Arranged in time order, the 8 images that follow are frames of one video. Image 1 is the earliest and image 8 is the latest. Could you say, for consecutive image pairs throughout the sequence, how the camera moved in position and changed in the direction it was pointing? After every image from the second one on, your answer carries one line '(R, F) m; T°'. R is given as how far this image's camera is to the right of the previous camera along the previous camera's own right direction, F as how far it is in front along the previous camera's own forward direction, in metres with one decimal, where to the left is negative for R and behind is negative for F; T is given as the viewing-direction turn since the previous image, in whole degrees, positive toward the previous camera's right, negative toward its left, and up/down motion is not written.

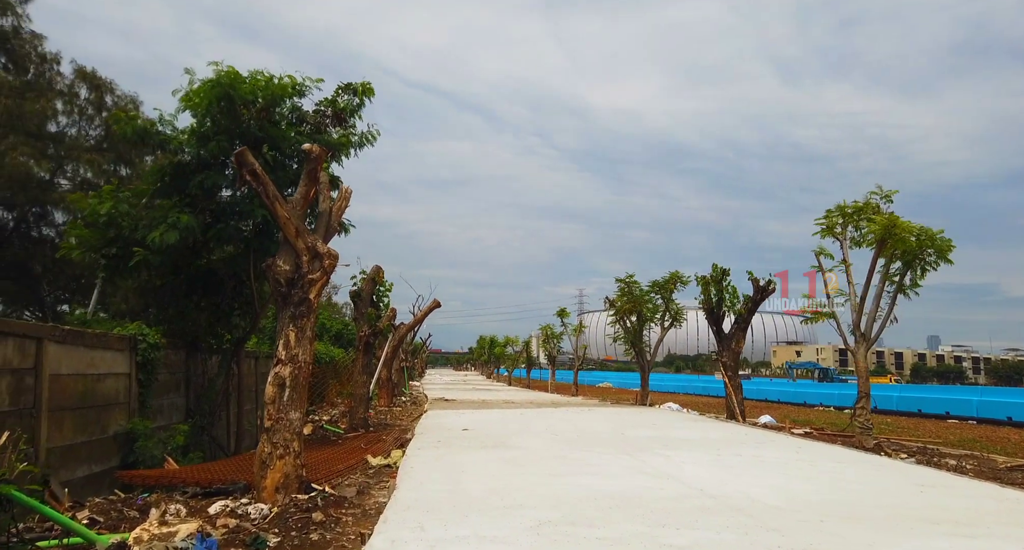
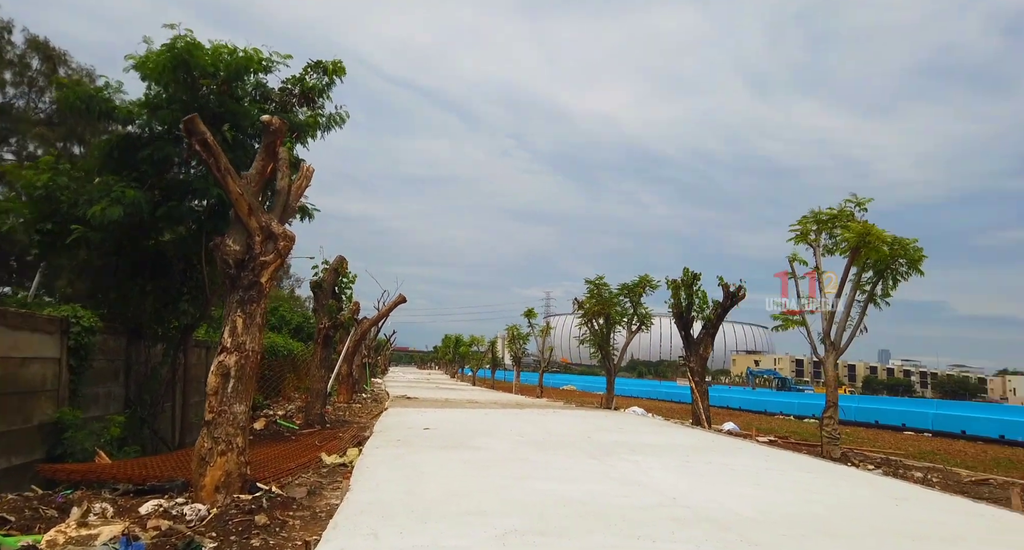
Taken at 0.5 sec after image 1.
(0.0, +0.3) m; +3°
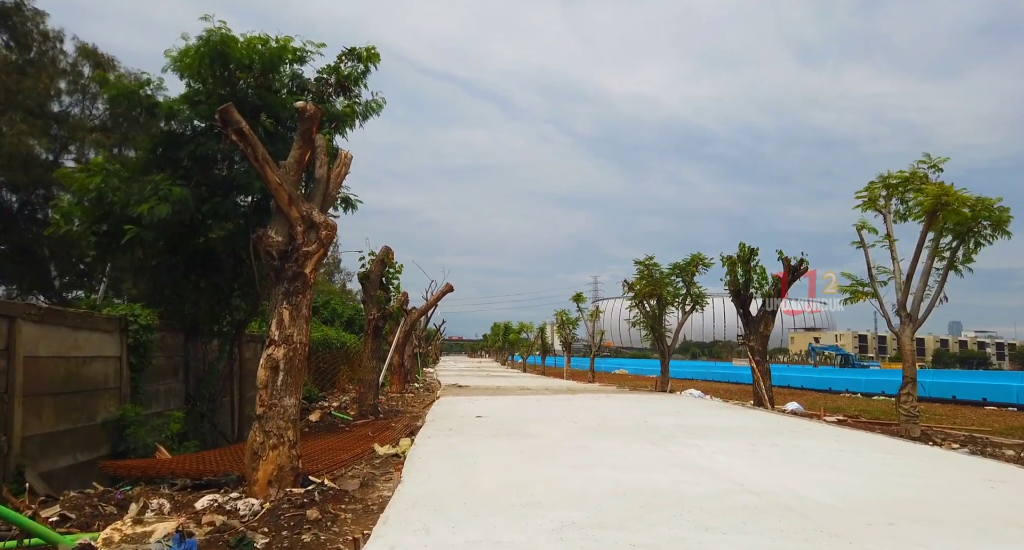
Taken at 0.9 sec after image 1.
(0.0, +0.2) m; -4°
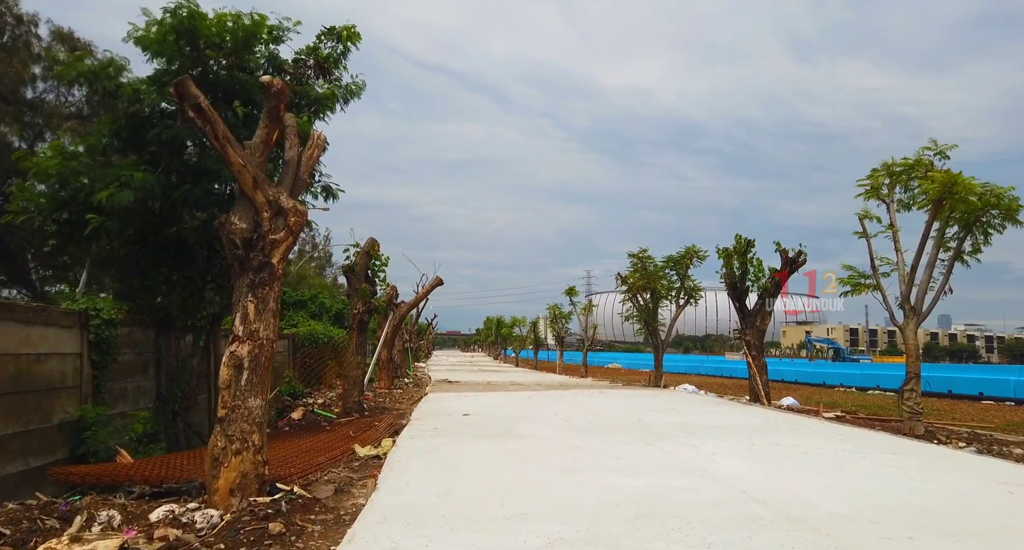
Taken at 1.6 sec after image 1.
(+0.1, +0.3) m; +1°
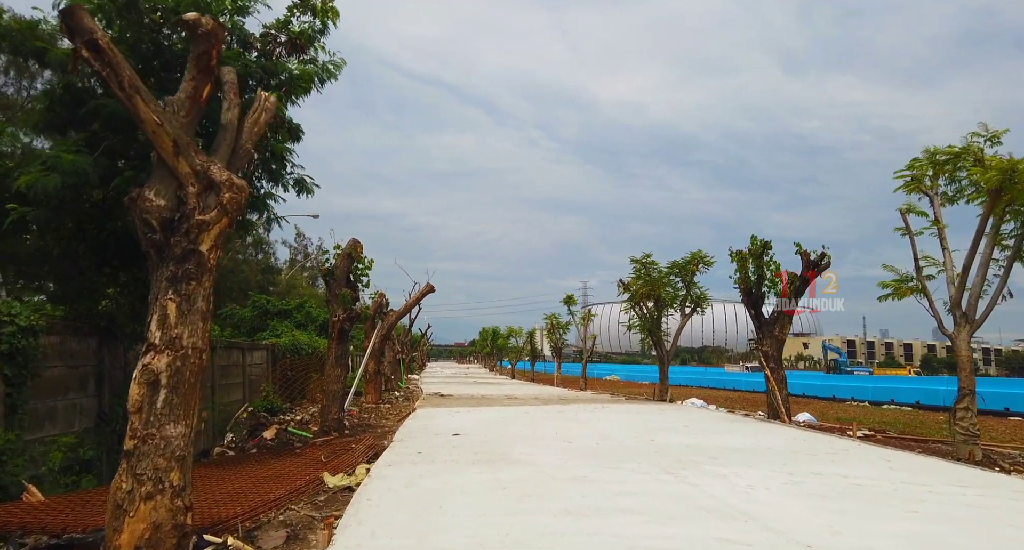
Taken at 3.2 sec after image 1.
(0.0, +0.9) m; 0°
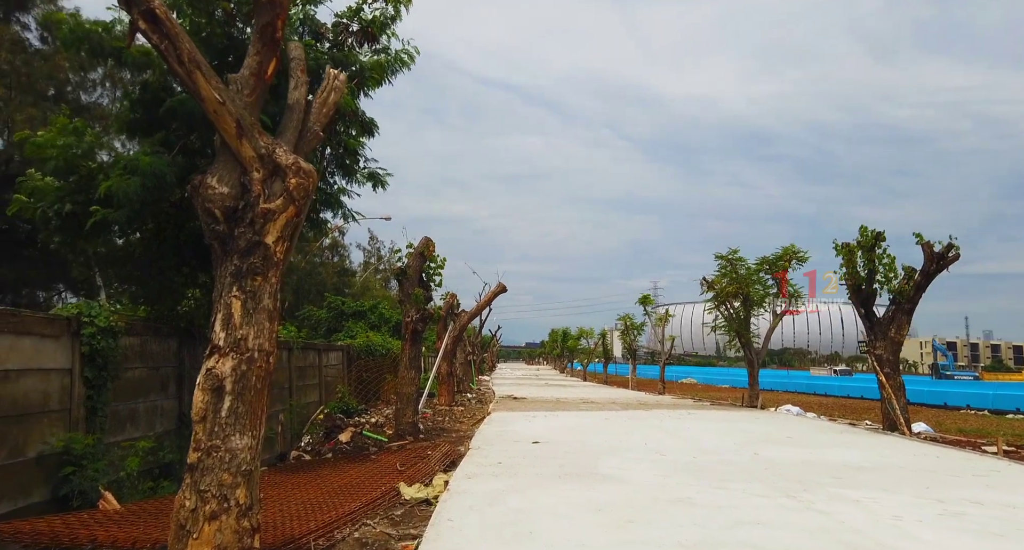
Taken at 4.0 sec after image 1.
(-0.2, +0.5) m; -6°
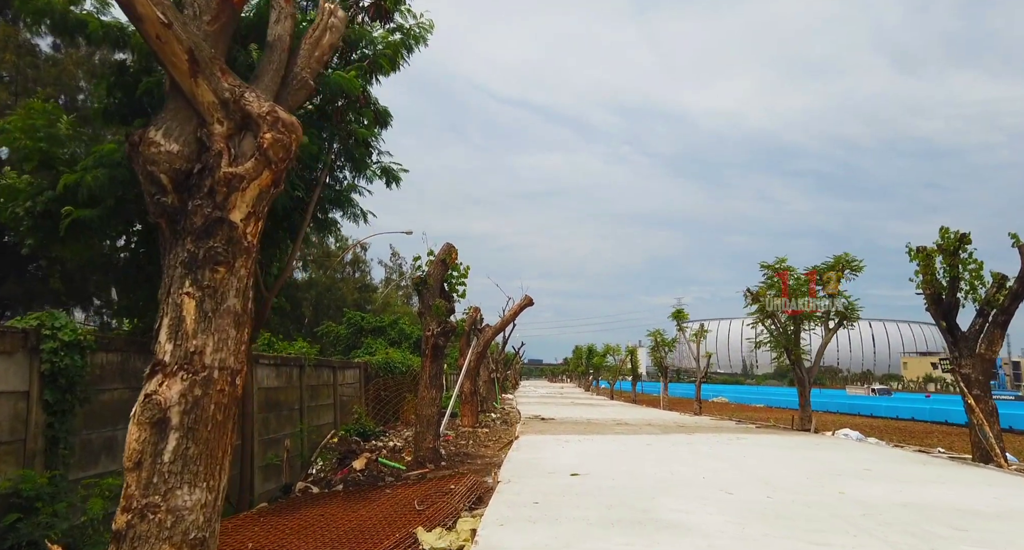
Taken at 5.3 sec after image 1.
(-0.1, +0.8) m; -2°
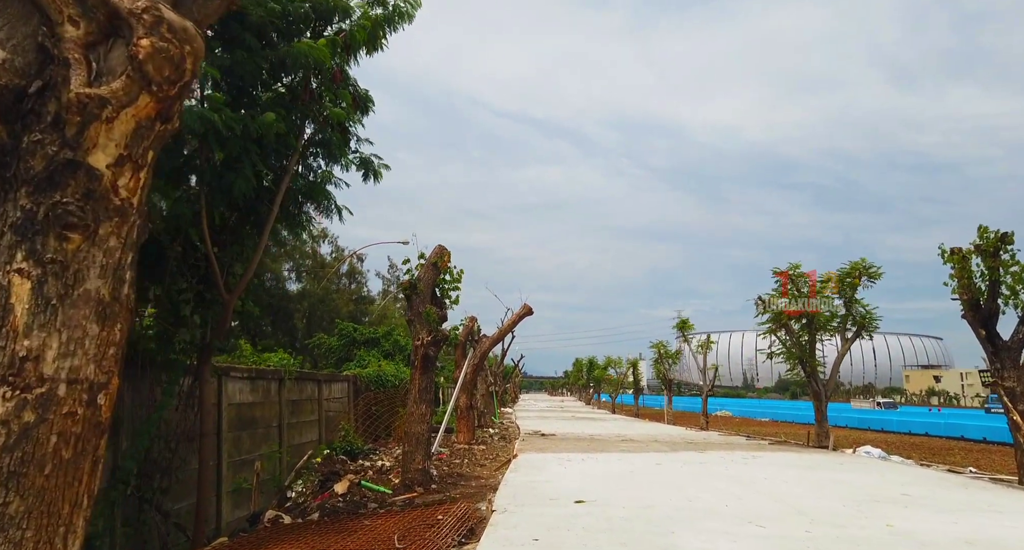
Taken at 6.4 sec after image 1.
(0.0, +0.7) m; 0°
